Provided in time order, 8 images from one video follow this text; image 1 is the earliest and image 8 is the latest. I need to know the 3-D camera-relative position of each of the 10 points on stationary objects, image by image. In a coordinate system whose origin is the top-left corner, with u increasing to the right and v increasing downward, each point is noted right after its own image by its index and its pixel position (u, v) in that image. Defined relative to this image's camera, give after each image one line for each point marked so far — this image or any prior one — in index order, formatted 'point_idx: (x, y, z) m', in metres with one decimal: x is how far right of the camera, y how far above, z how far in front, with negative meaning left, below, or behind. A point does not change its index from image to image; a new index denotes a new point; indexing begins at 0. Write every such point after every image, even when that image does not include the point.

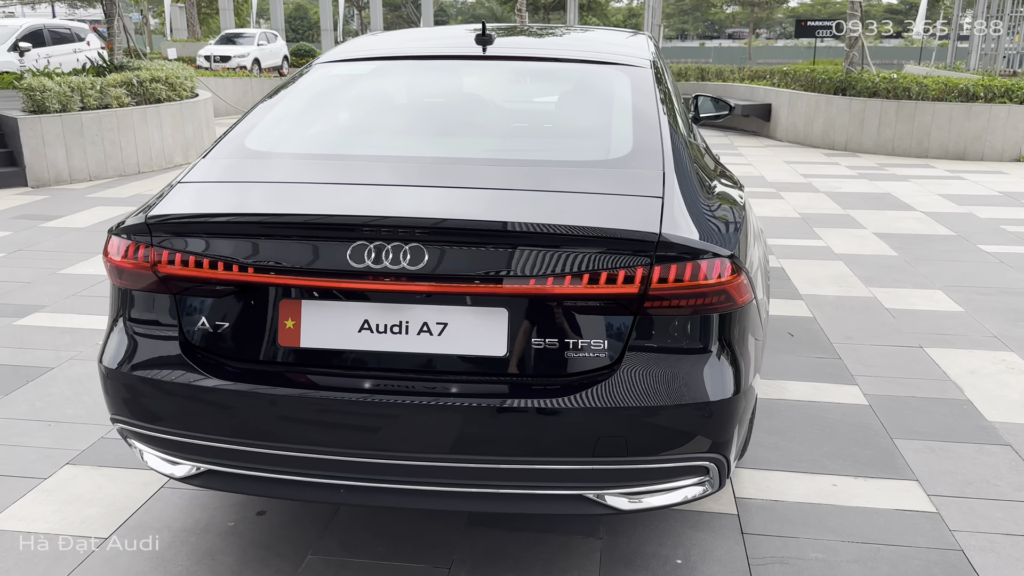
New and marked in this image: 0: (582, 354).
0: (+0.1, -0.1, +1.9) m
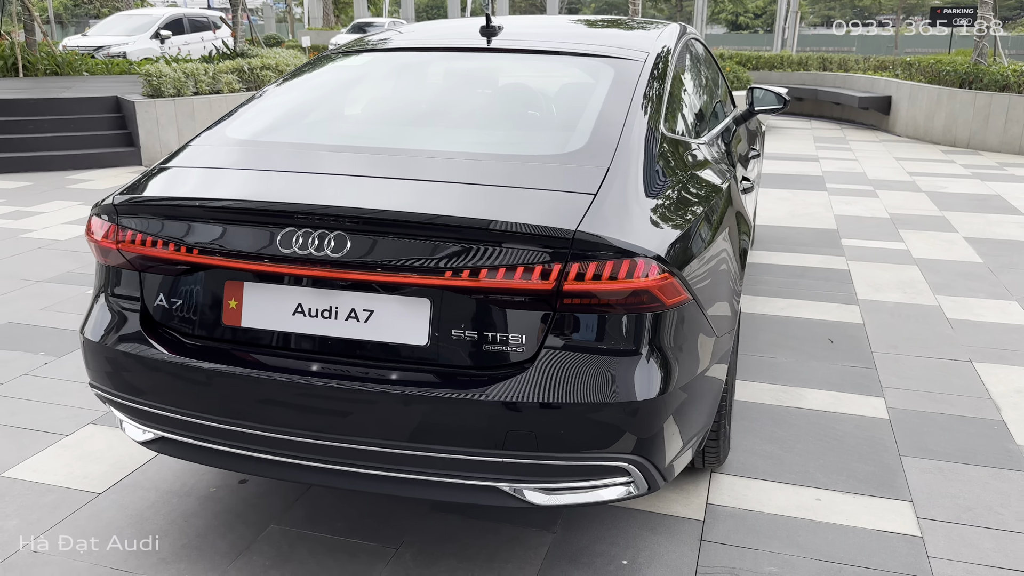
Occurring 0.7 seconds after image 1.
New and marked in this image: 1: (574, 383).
0: (-0.1, -0.1, +1.9) m
1: (+0.1, -0.2, +1.9) m
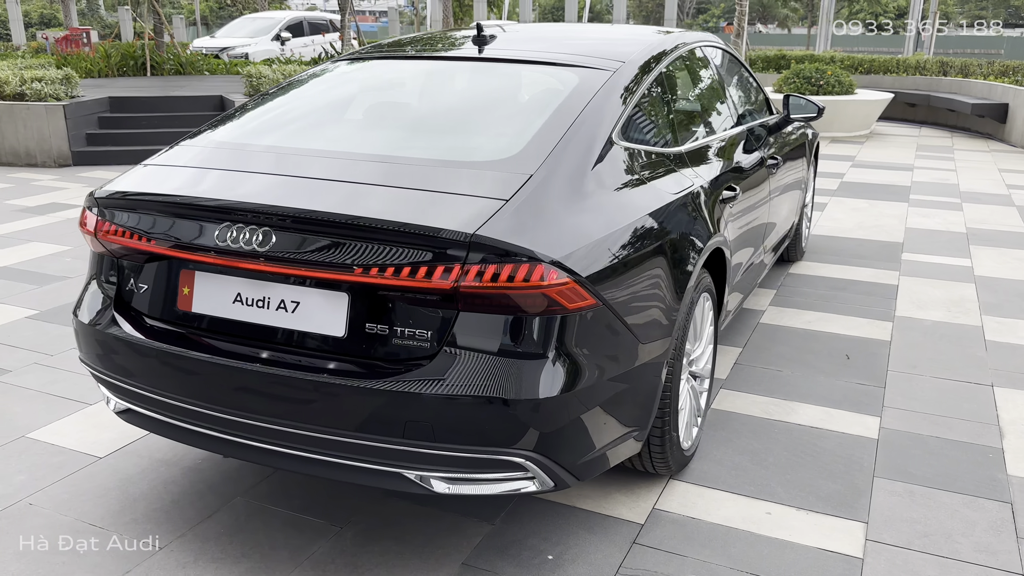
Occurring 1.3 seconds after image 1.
0: (-0.3, -0.1, +2.0) m
1: (-0.1, -0.2, +2.0) m
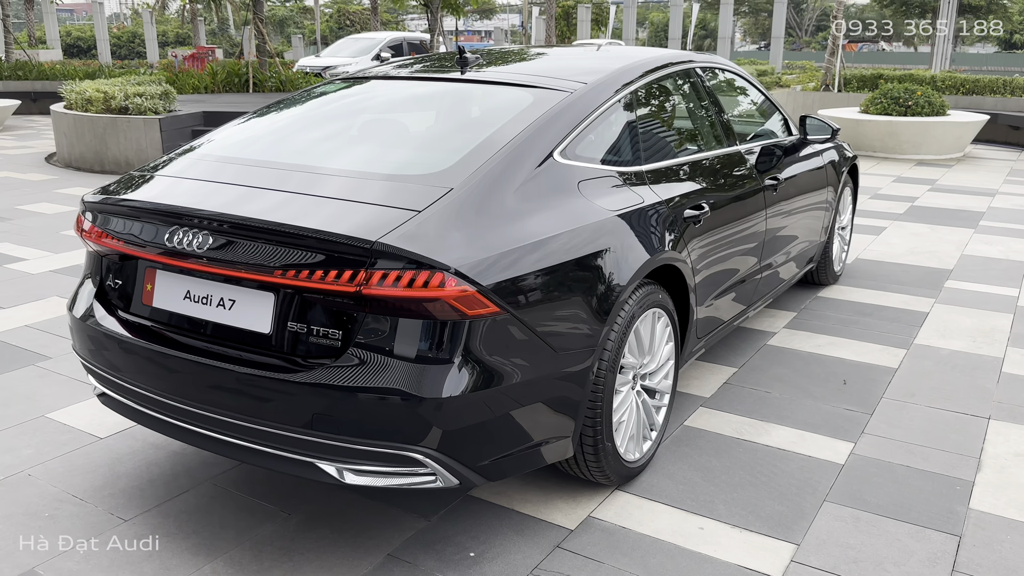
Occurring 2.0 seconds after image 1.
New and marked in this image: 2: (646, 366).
0: (-0.5, -0.1, +2.2) m
1: (-0.3, -0.2, +2.1) m
2: (+0.4, -0.3, +2.9) m
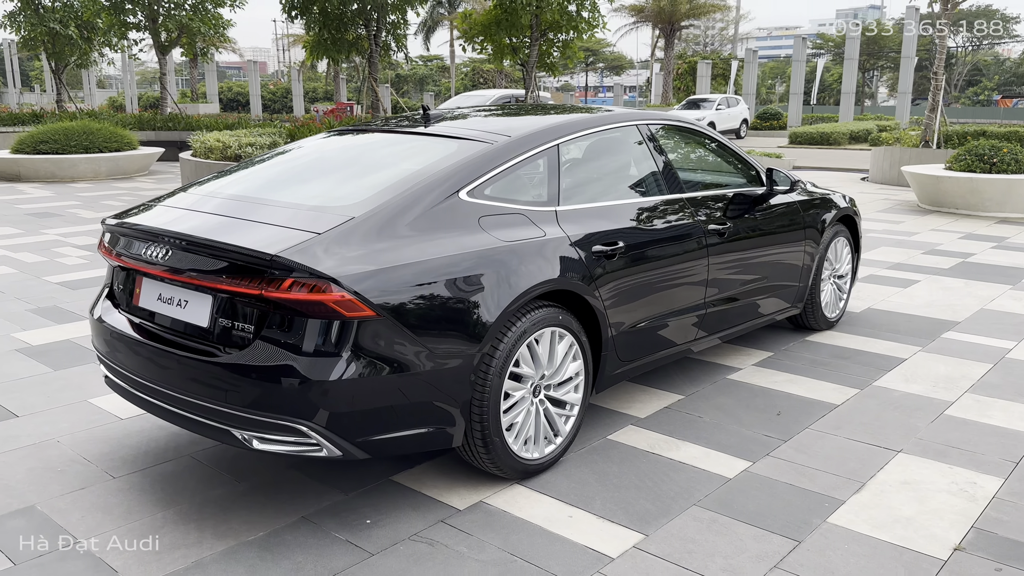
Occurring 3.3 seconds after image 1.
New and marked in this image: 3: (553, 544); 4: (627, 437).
0: (-0.9, -0.1, +2.8) m
1: (-0.7, -0.2, +2.7) m
2: (+0.1, -0.3, +3.3) m
3: (+0.1, -0.8, +2.8) m
4: (+0.5, -0.6, +3.7) m
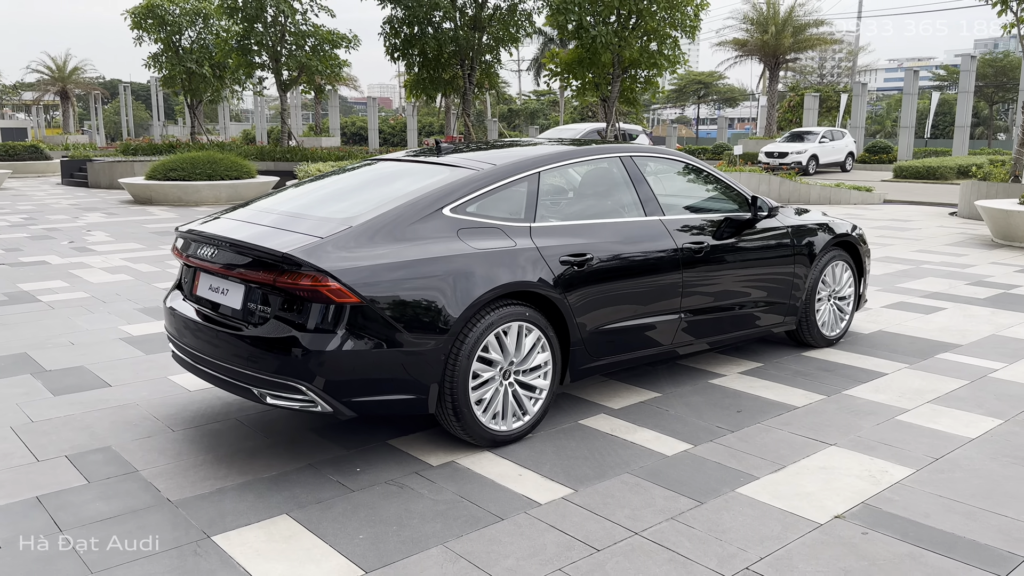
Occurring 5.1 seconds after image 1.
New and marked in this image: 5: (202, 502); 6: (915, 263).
0: (-1.0, -0.1, +3.6) m
1: (-0.9, -0.2, +3.5) m
2: (0.0, -0.4, +4.0) m
3: (-0.1, -0.8, +3.4) m
4: (+0.4, -0.7, +4.3) m
5: (-1.2, -0.8, +3.4) m
6: (+4.5, +0.3, +9.6) m
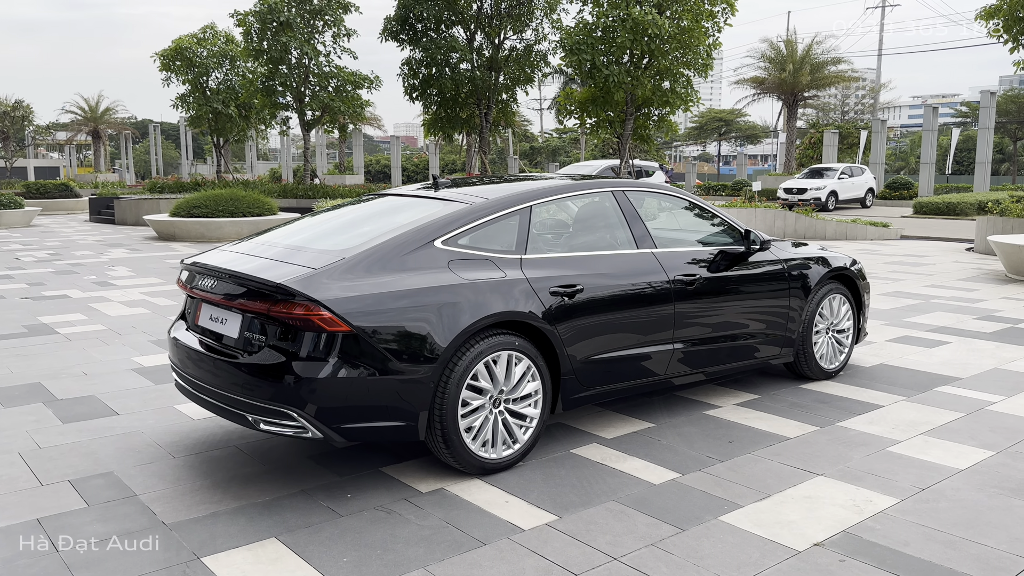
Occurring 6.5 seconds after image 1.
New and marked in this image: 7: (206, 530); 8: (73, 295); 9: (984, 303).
0: (-1.1, -0.2, +3.7) m
1: (-1.0, -0.3, +3.6) m
2: (0.0, -0.5, +4.0) m
3: (-0.1, -0.9, +3.5) m
4: (+0.4, -0.8, +4.3) m
5: (-1.3, -1.0, +3.5) m
6: (+4.6, -0.1, +9.6) m
7: (-1.2, -1.0, +3.4) m
8: (-5.1, -0.1, +9.9) m
9: (+5.1, -0.2, +9.2) m
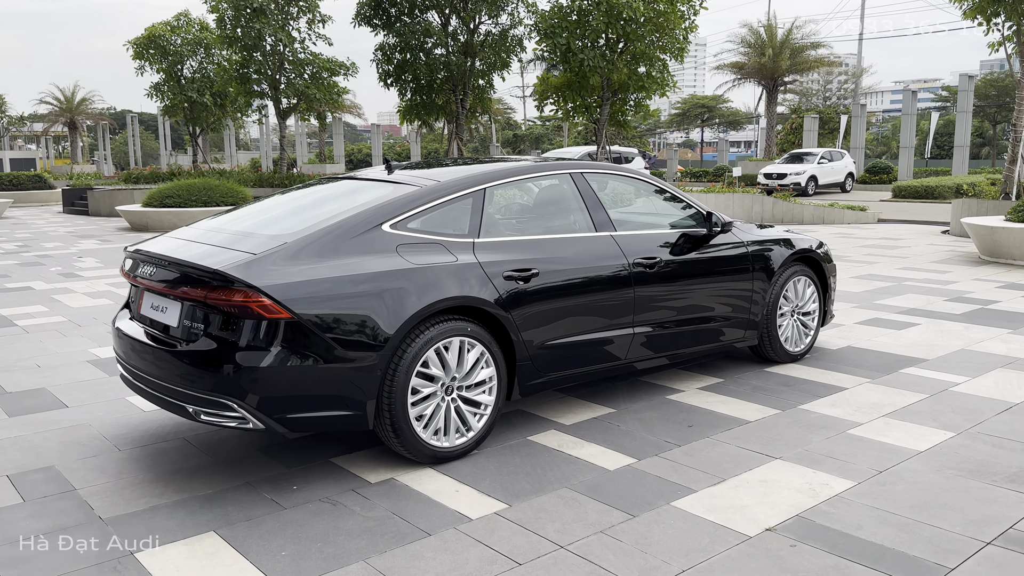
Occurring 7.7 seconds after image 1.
0: (-1.3, -0.2, +3.6) m
1: (-1.2, -0.3, +3.5) m
2: (-0.2, -0.4, +4.0) m
3: (-0.3, -0.9, +3.4) m
4: (+0.2, -0.7, +4.2) m
5: (-1.5, -0.9, +3.4) m
6: (+4.3, +0.1, +9.5) m
7: (-1.4, -0.9, +3.3) m
8: (-5.4, 0.0, +9.8) m
9: (+4.8, 0.0, +9.2) m
